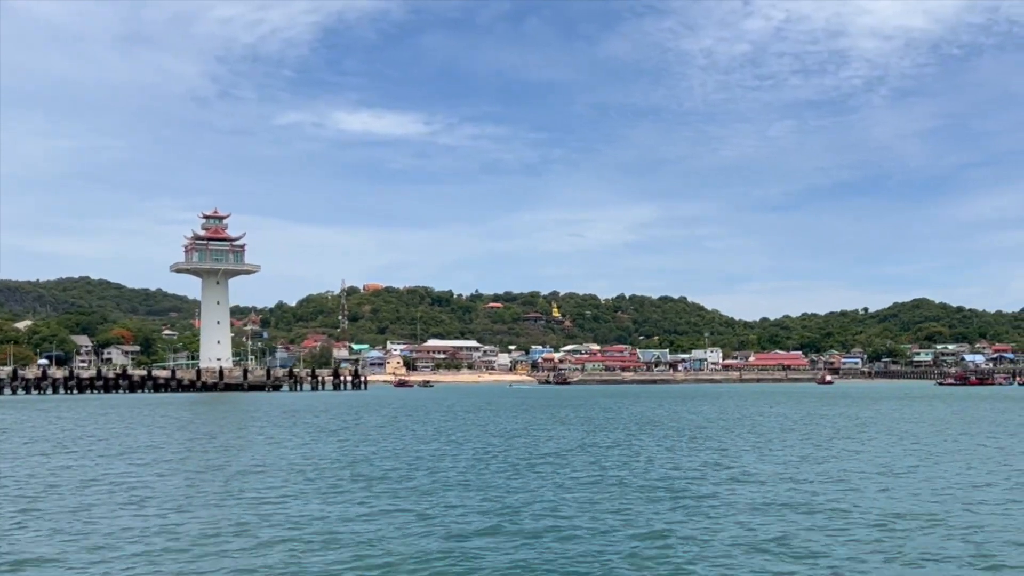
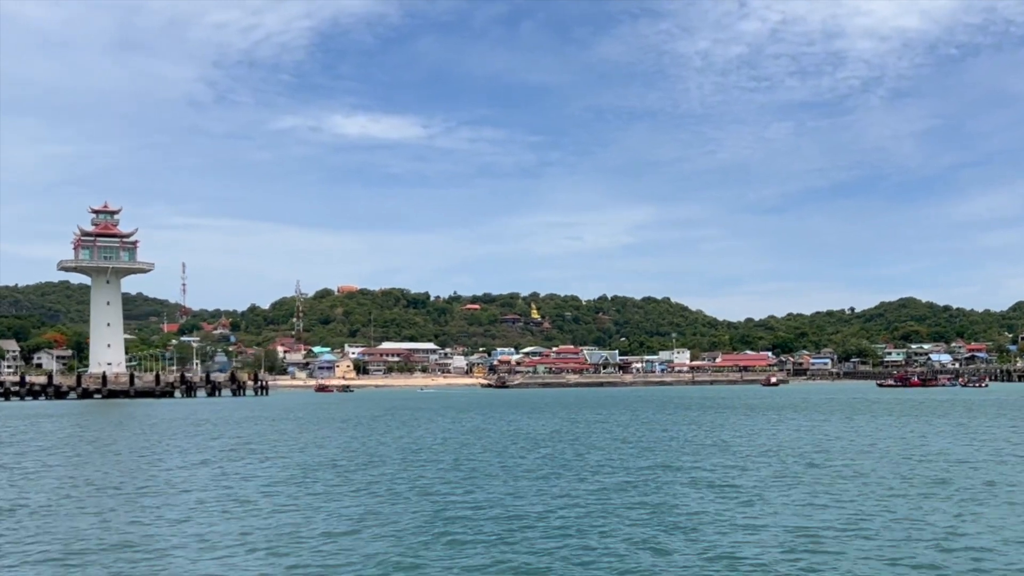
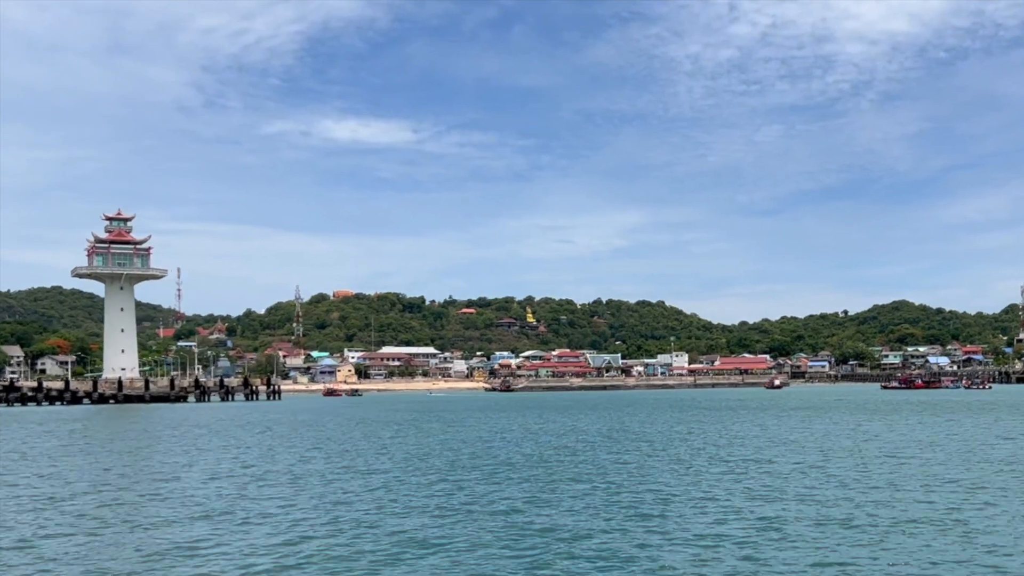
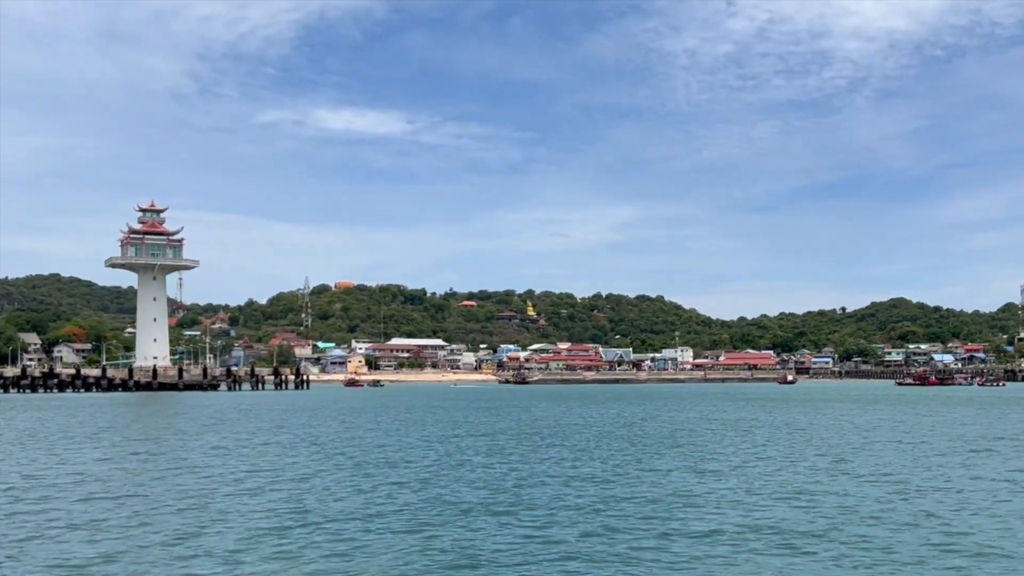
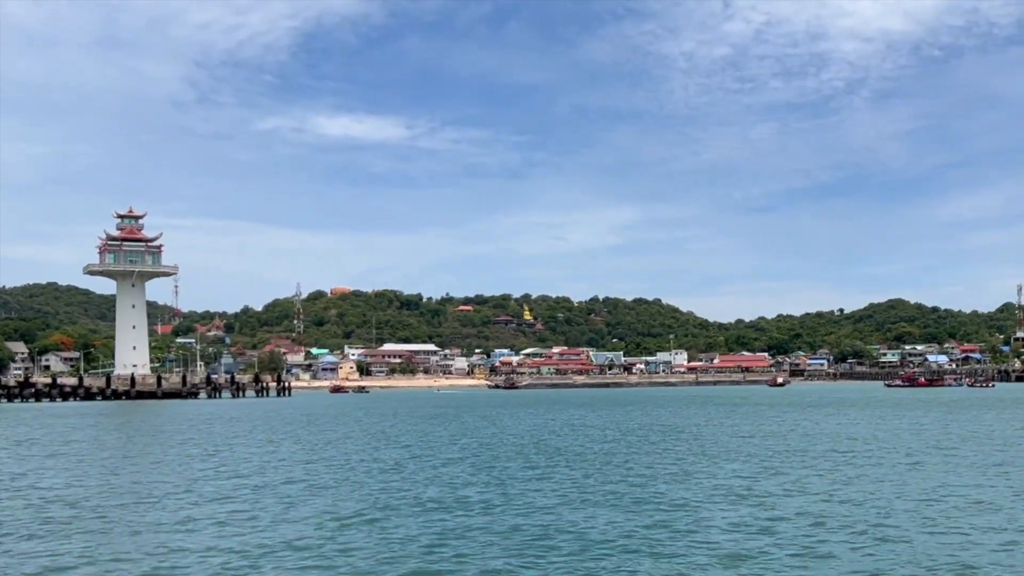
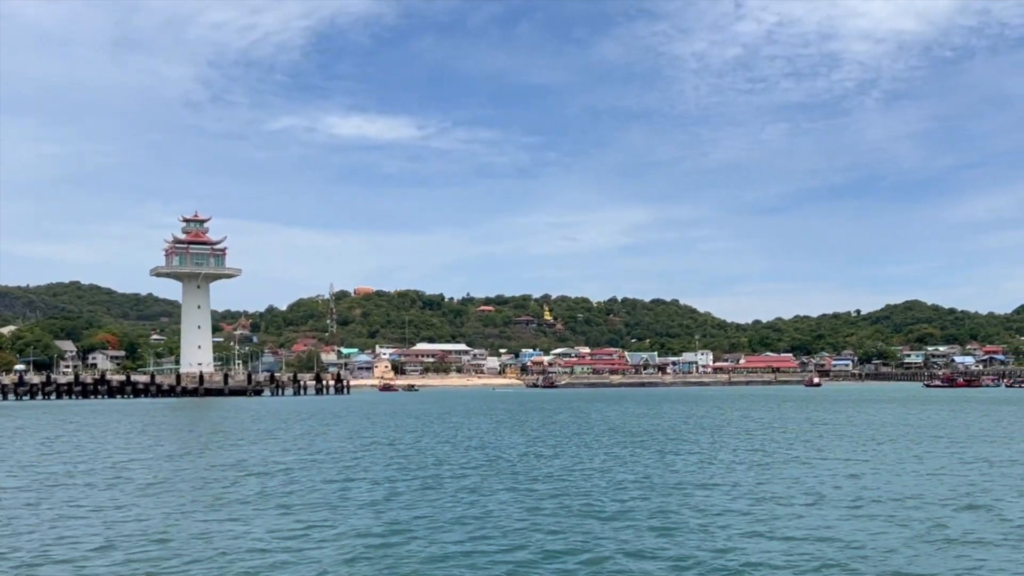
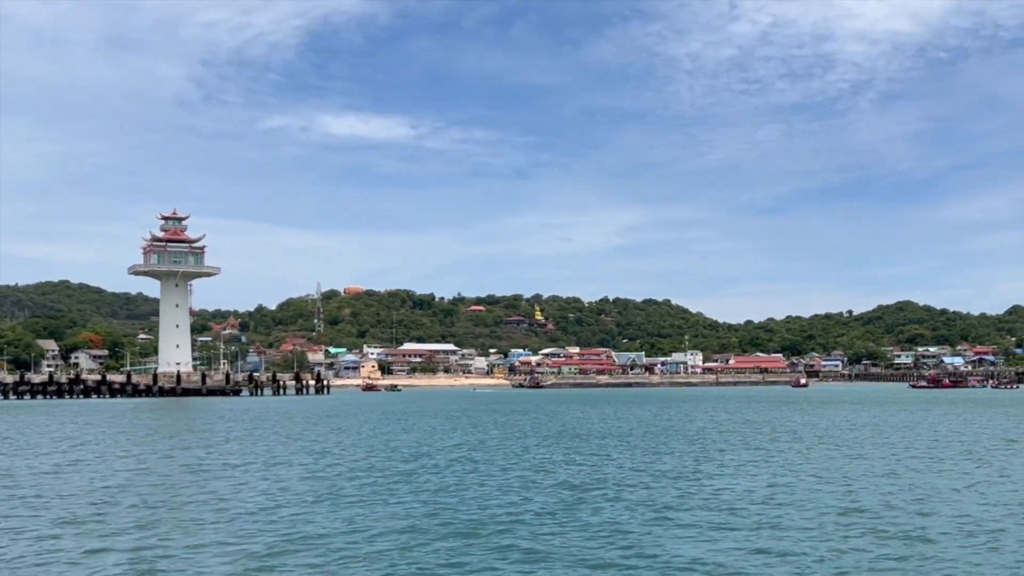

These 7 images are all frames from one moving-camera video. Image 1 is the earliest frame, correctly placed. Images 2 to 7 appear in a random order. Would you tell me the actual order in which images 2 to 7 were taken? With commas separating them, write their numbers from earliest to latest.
6, 7, 4, 5, 3, 2
